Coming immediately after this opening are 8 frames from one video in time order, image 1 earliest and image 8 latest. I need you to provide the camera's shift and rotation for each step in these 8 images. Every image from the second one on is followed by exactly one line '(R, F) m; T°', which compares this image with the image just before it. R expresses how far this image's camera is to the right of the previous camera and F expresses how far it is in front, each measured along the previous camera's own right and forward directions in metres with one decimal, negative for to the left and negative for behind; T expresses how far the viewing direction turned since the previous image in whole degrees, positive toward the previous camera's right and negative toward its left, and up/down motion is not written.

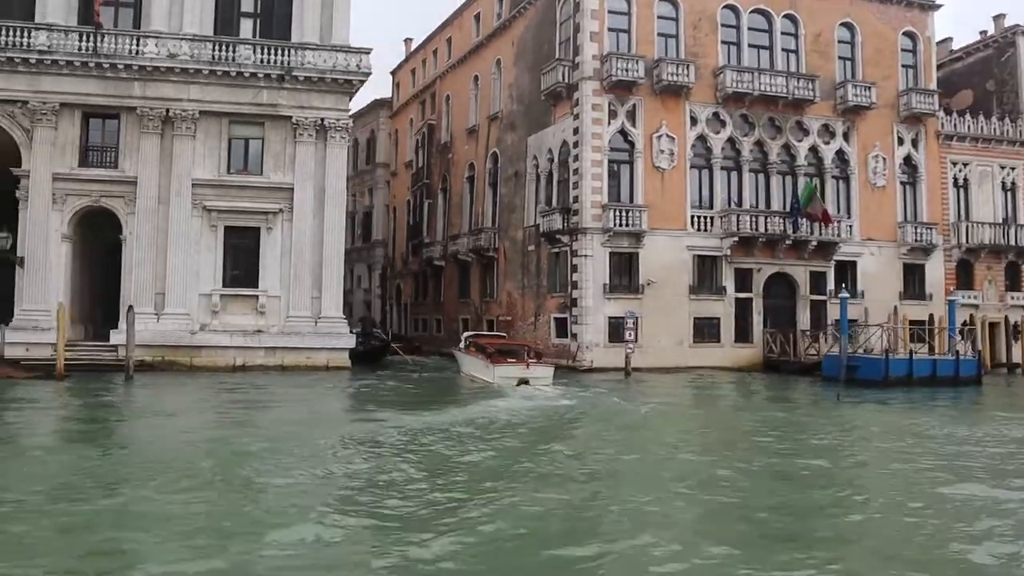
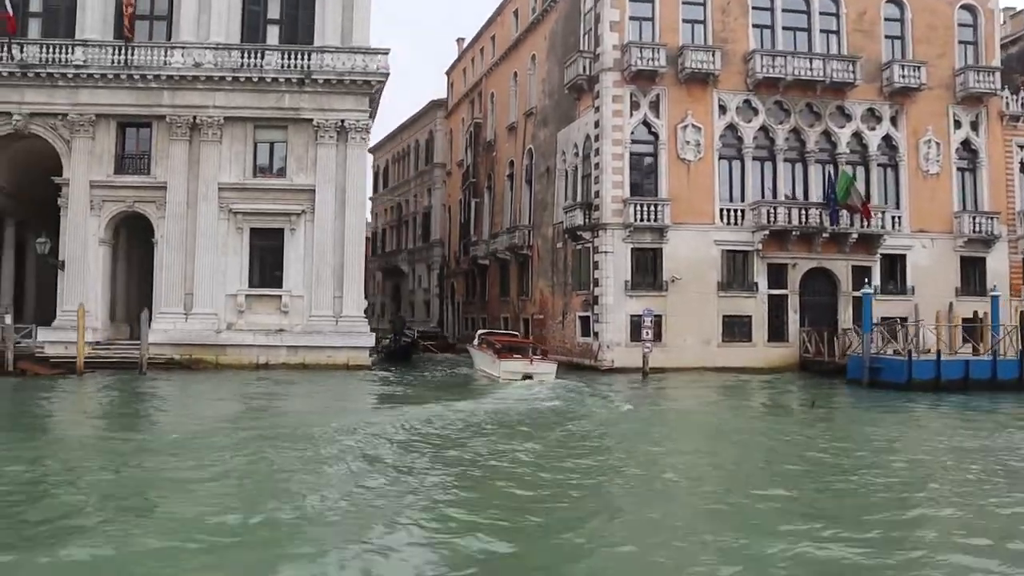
(+2.8, +0.6) m; -8°
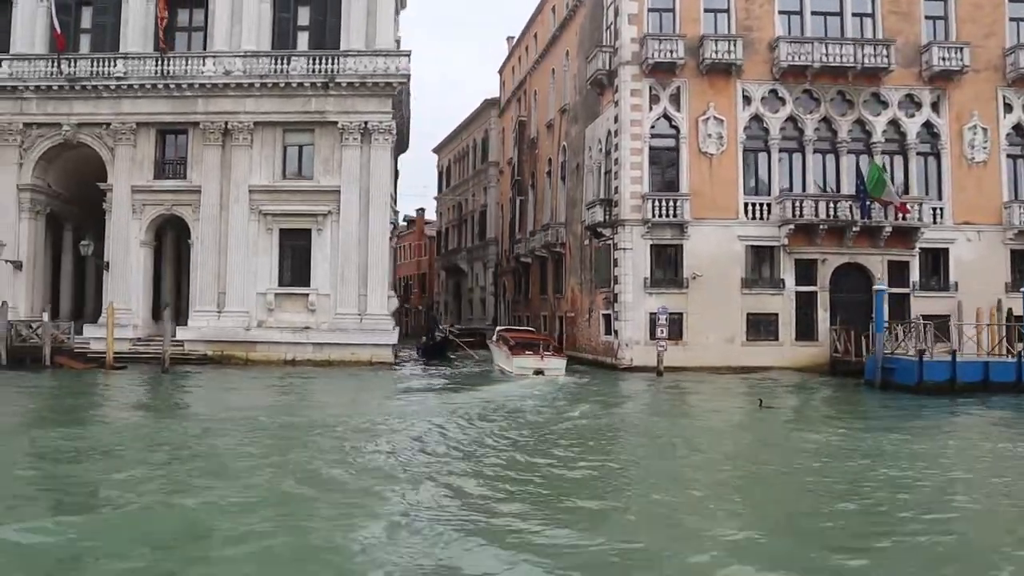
(+2.6, +0.2) m; -7°
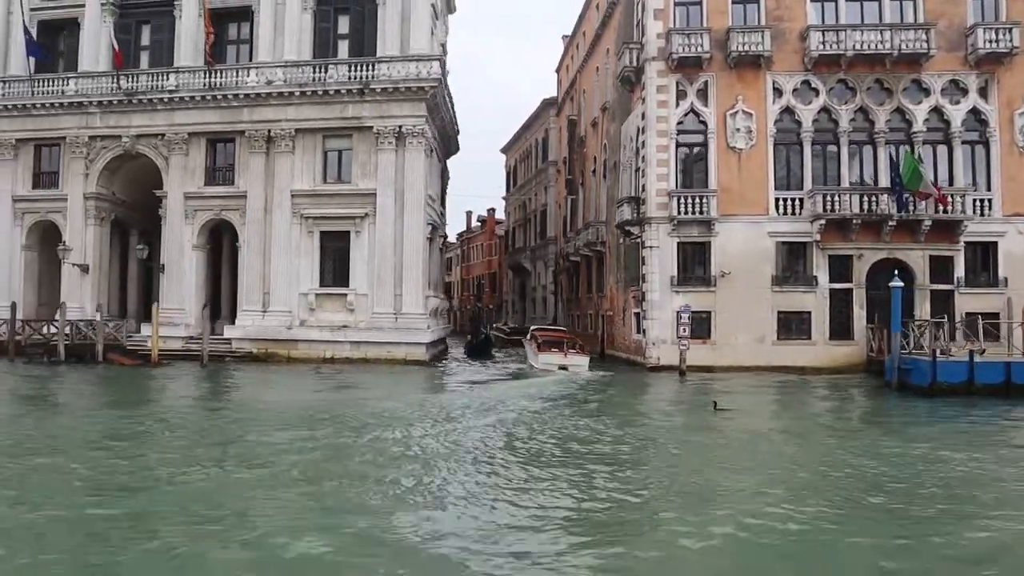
(+2.3, -0.1) m; -7°
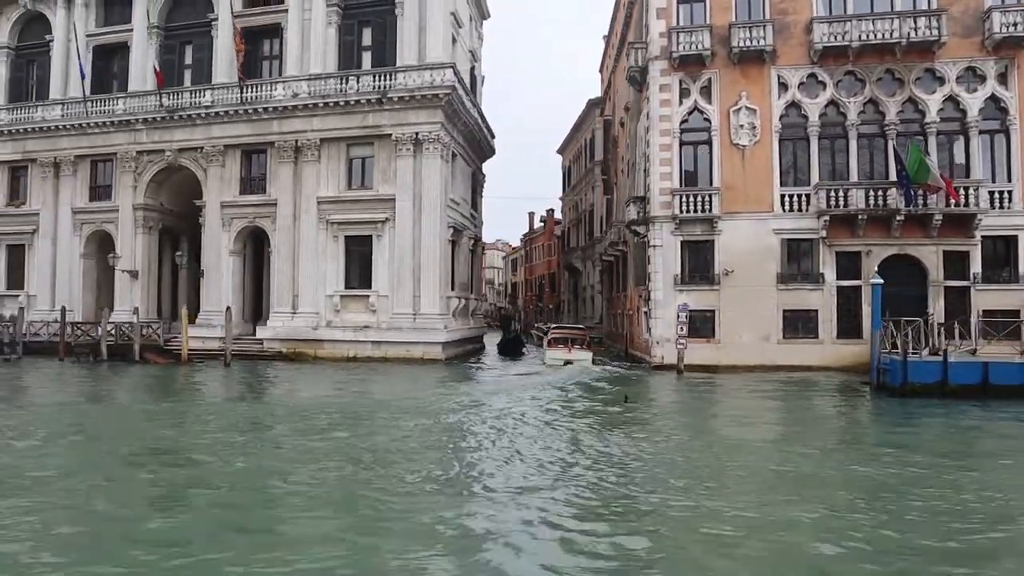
(+2.9, -0.3) m; -7°
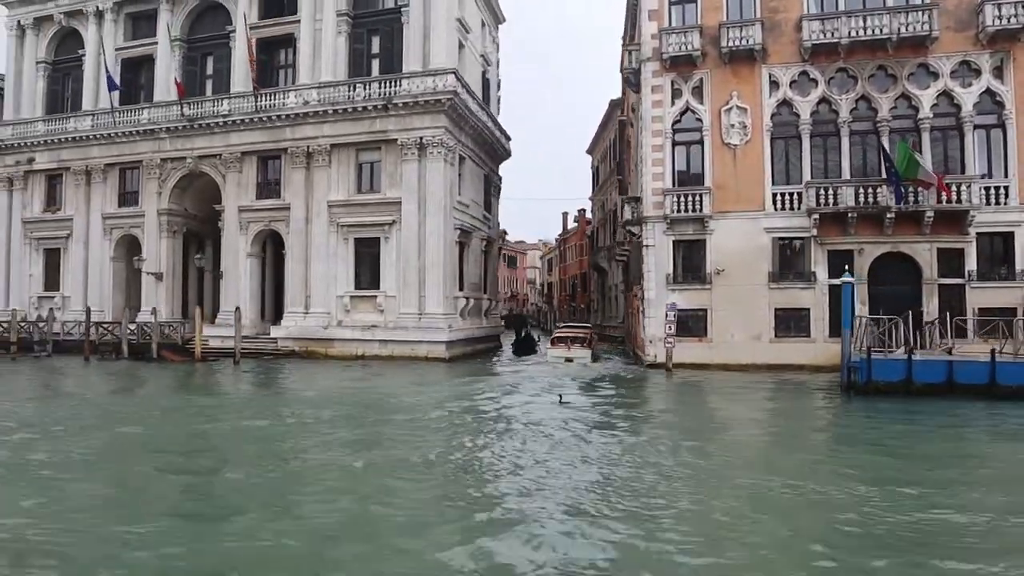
(+1.9, -0.4) m; -4°
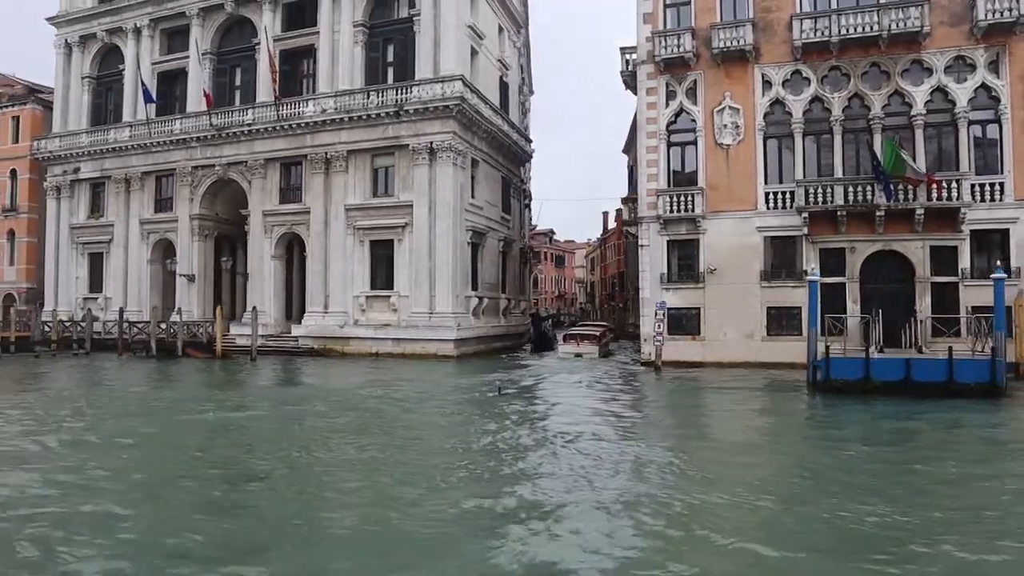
(+2.1, -0.6) m; -5°
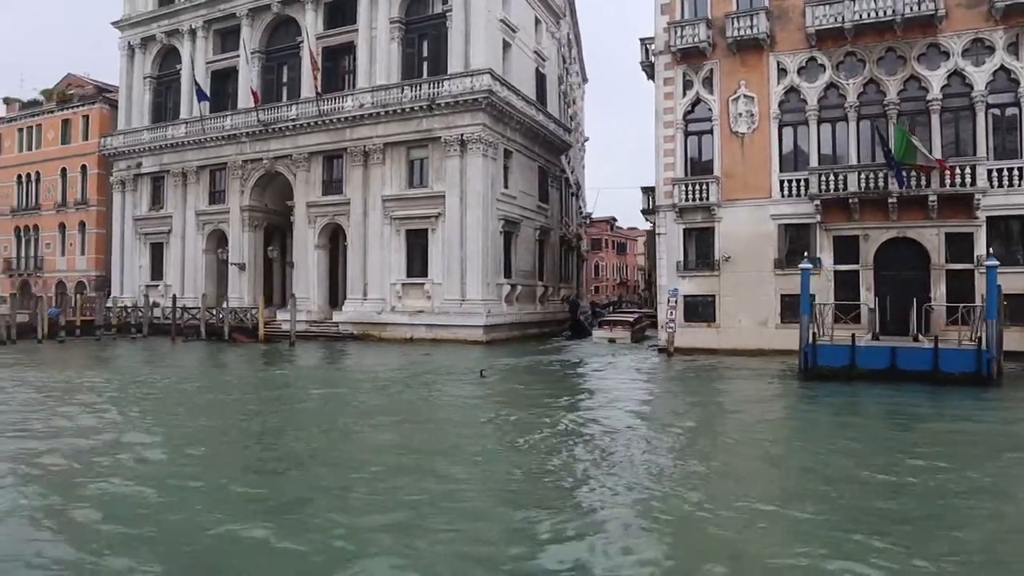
(+1.8, -0.7) m; -5°
